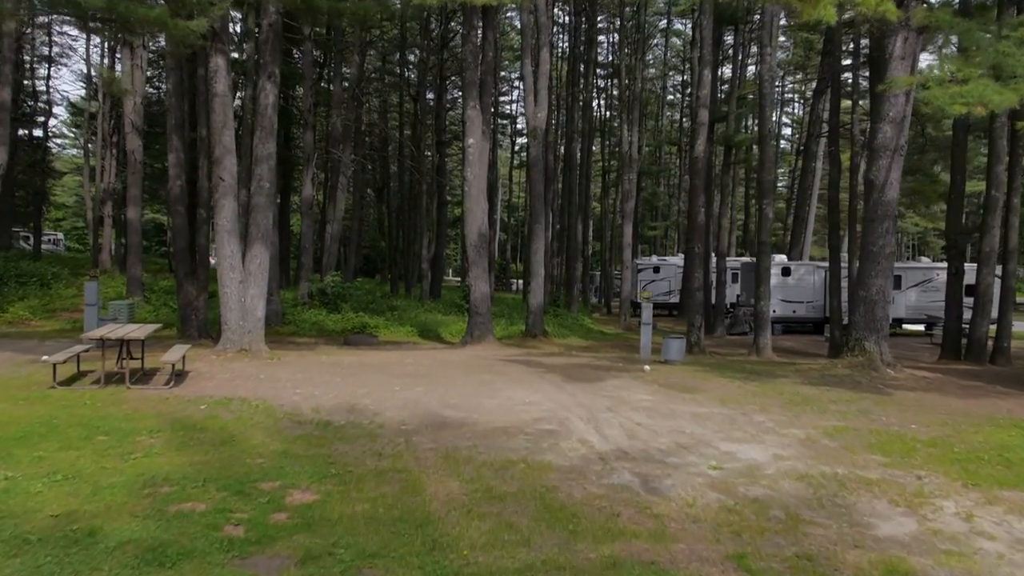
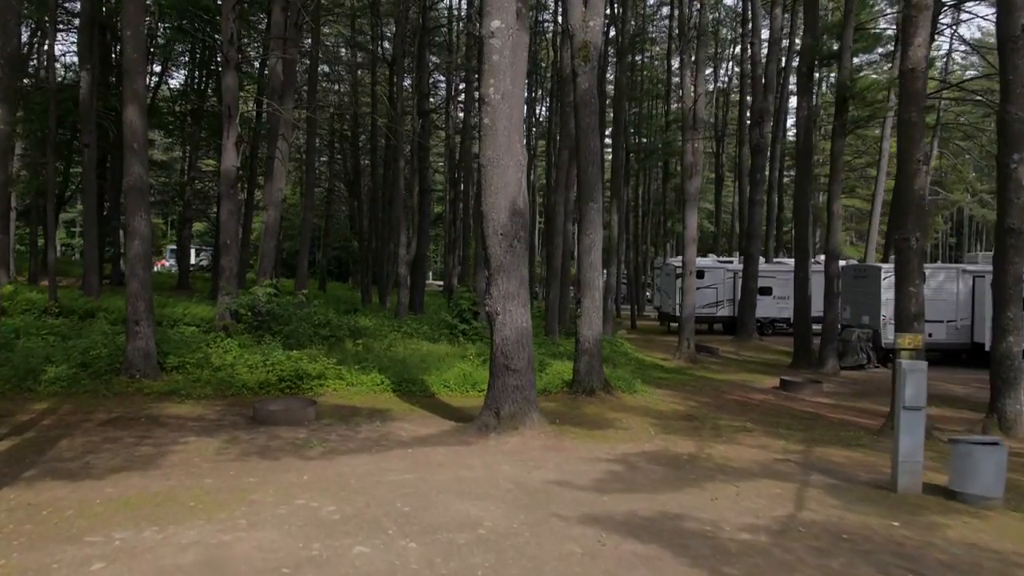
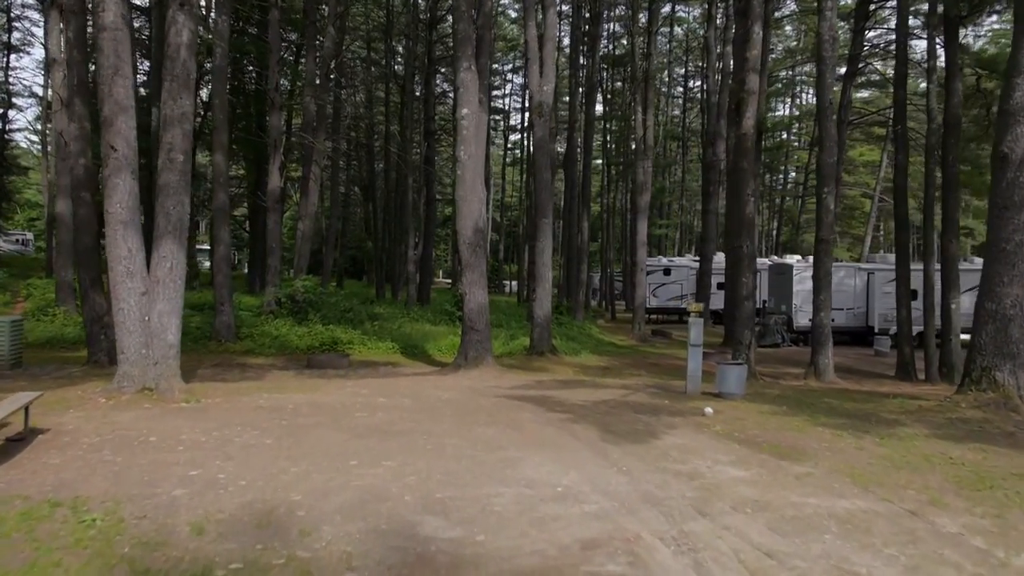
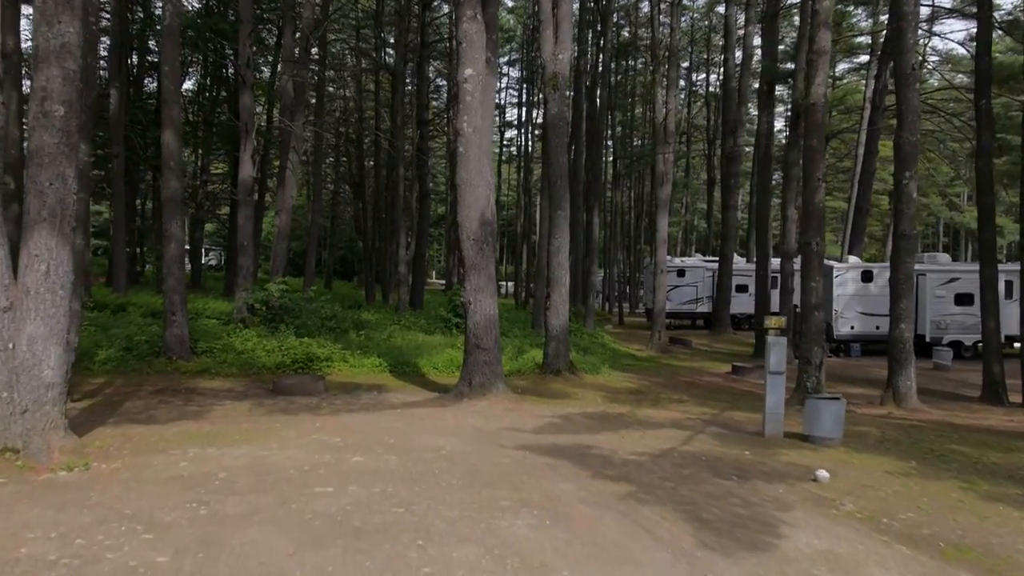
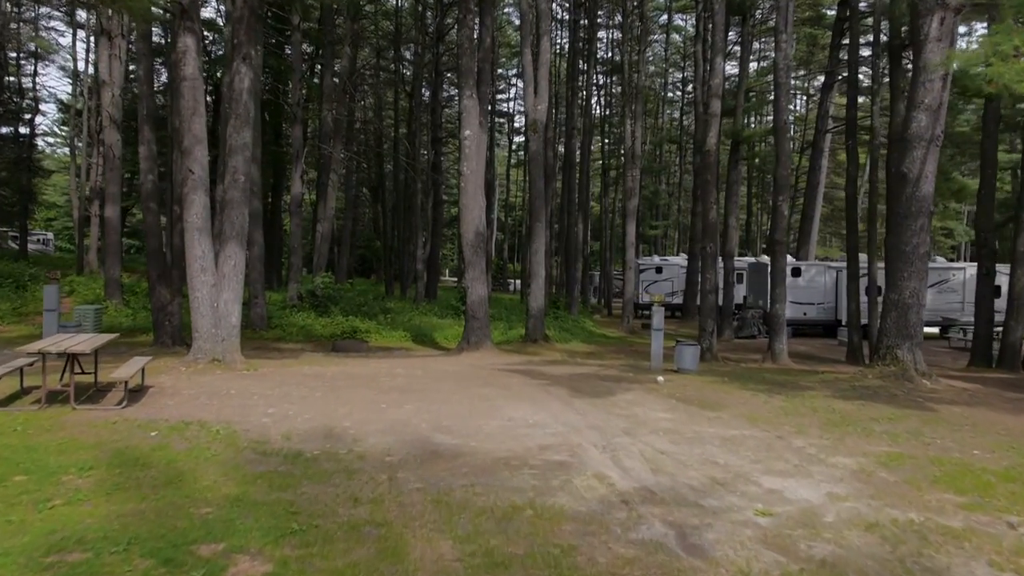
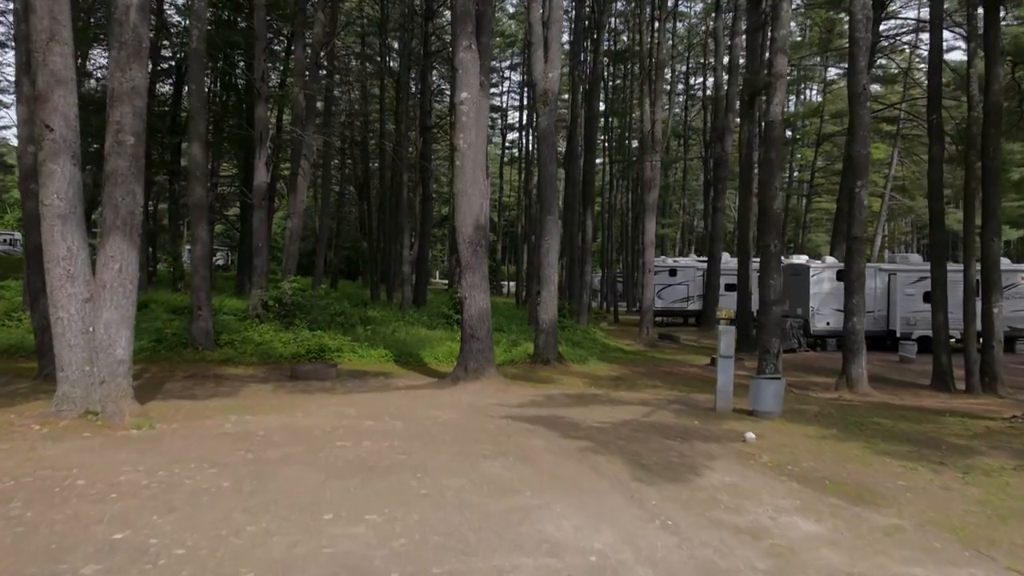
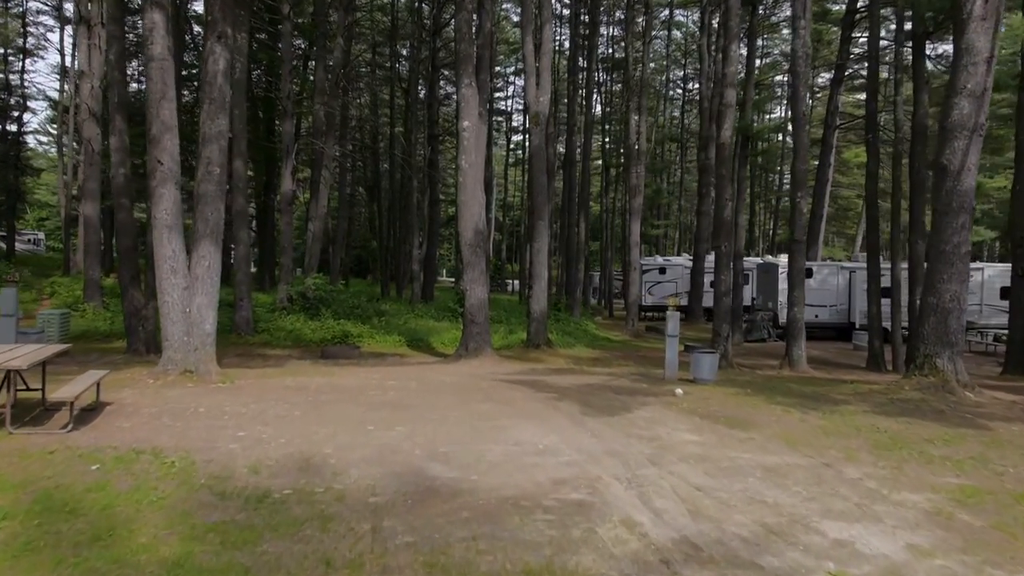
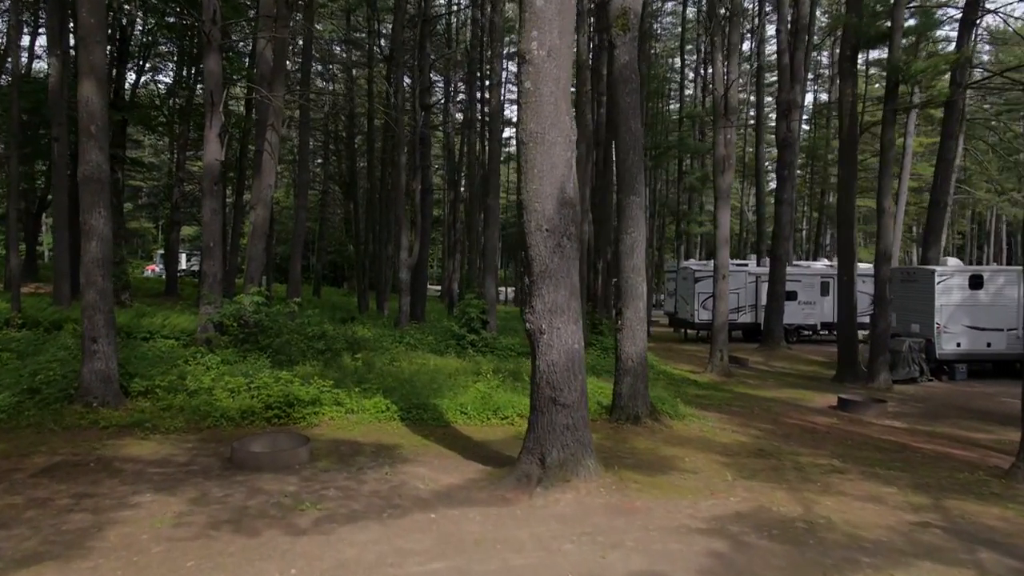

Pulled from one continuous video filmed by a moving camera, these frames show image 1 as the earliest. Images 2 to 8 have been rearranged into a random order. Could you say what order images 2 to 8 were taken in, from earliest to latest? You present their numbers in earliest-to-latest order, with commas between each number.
5, 7, 3, 6, 4, 2, 8
